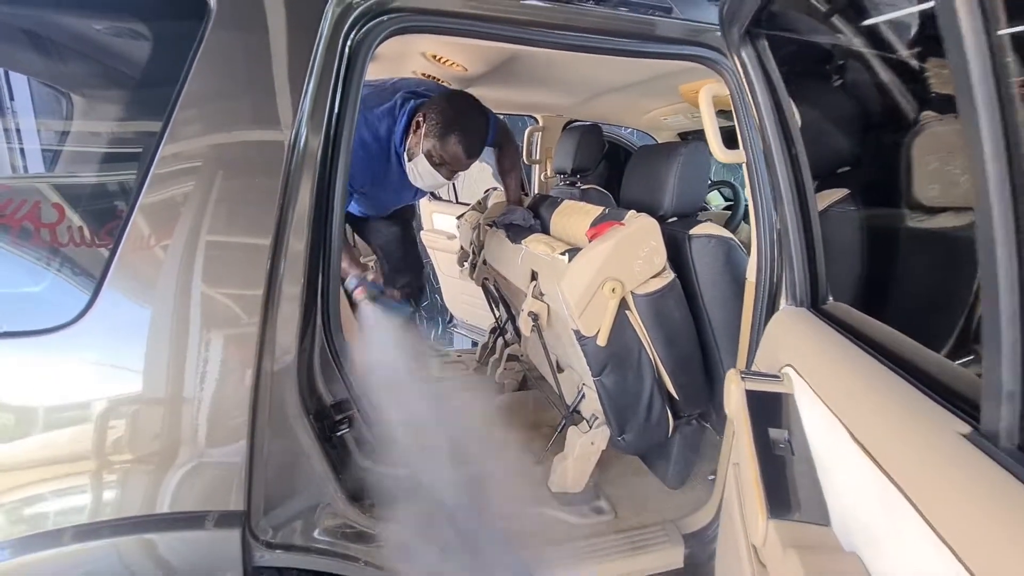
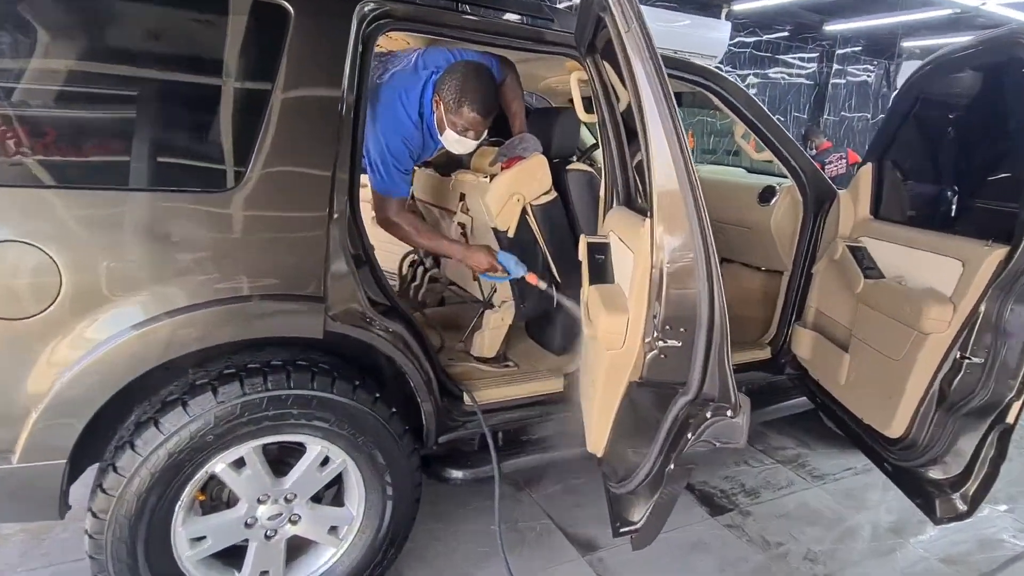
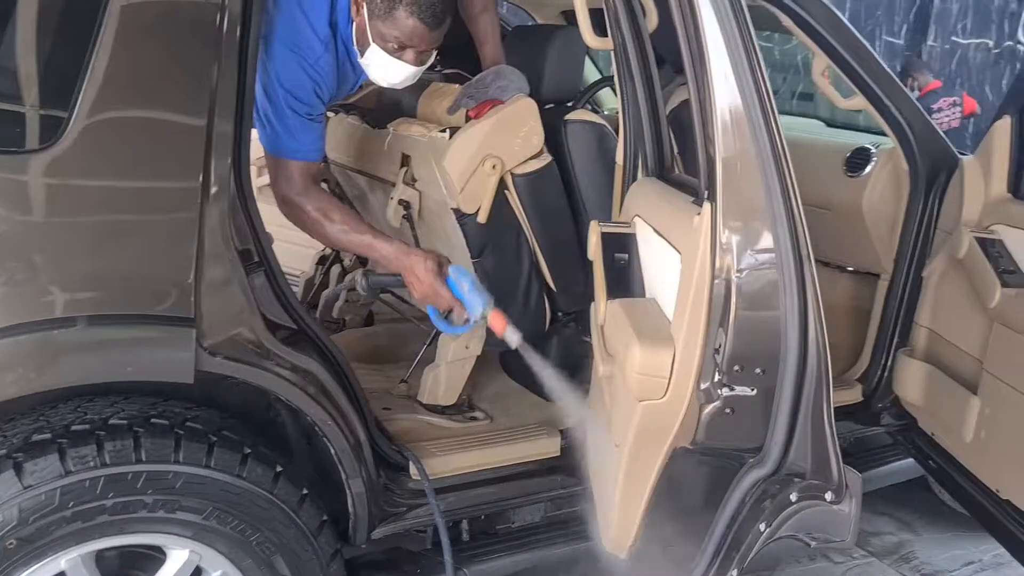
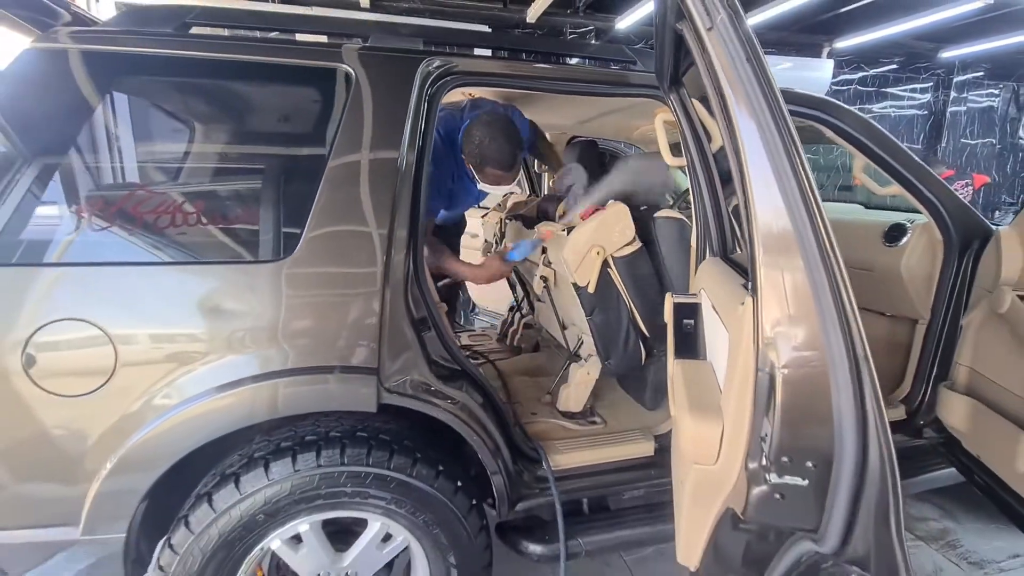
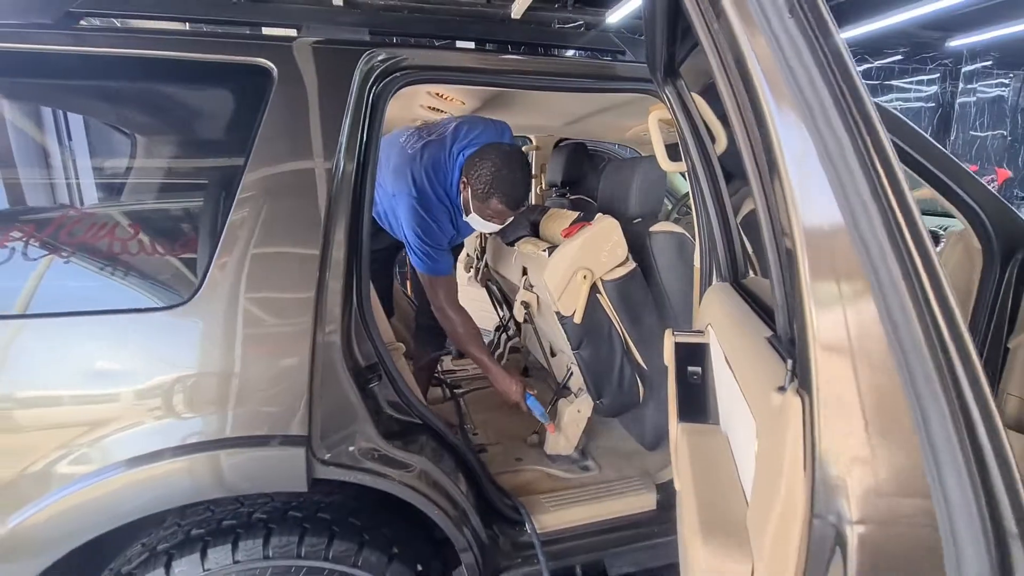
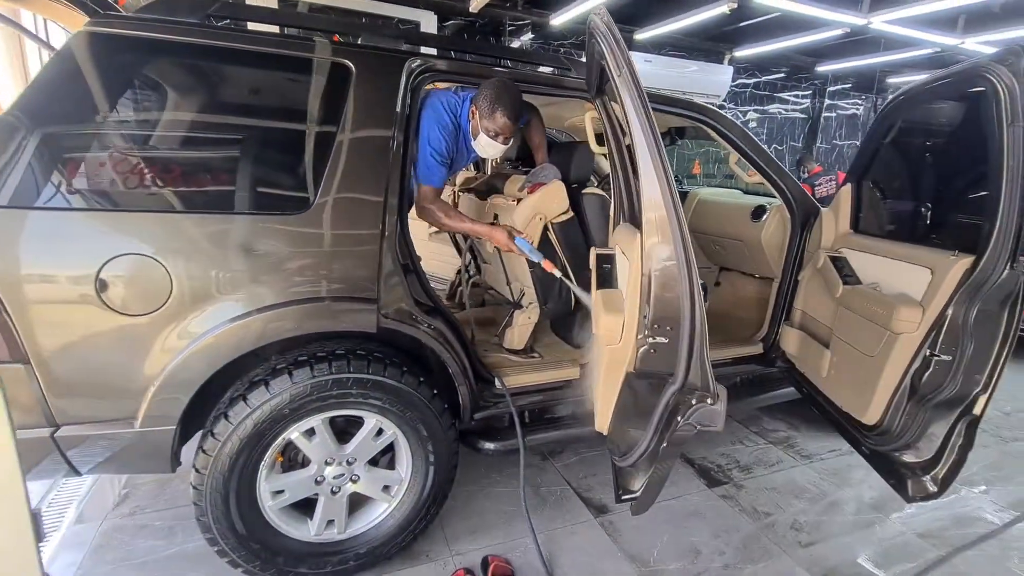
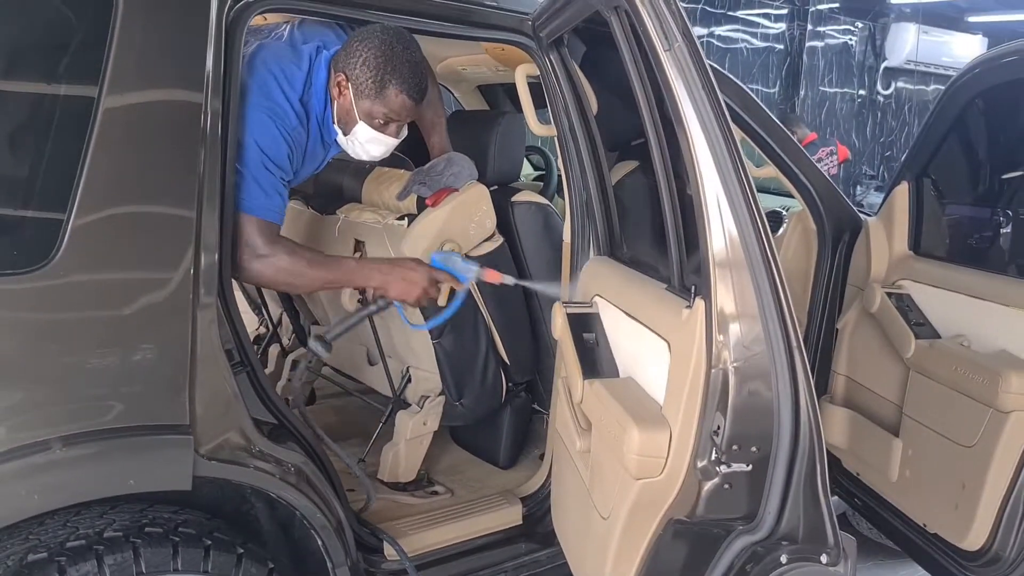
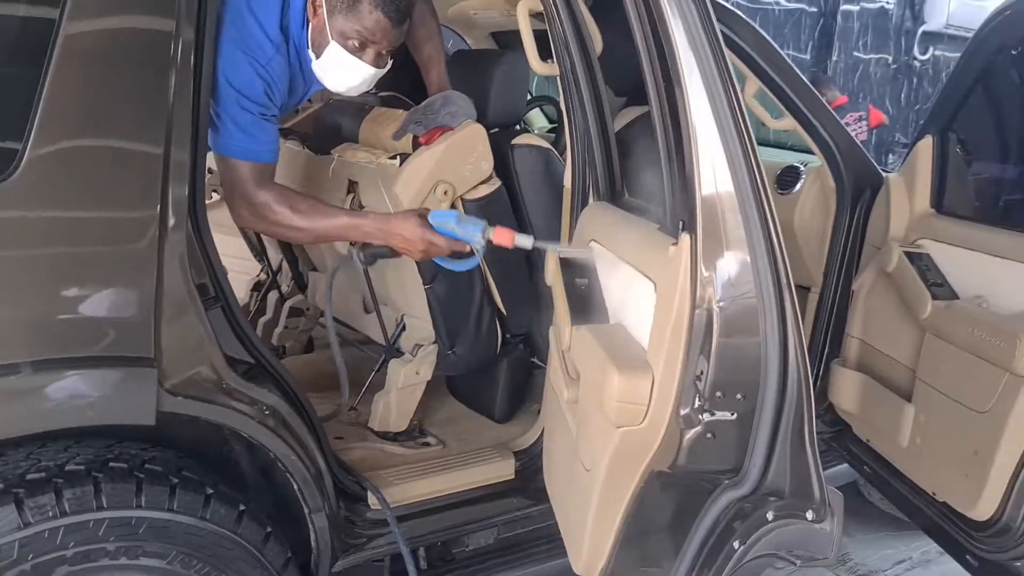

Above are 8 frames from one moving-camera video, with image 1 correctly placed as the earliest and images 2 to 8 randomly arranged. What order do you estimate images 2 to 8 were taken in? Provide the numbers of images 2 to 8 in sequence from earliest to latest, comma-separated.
5, 4, 6, 2, 3, 8, 7
